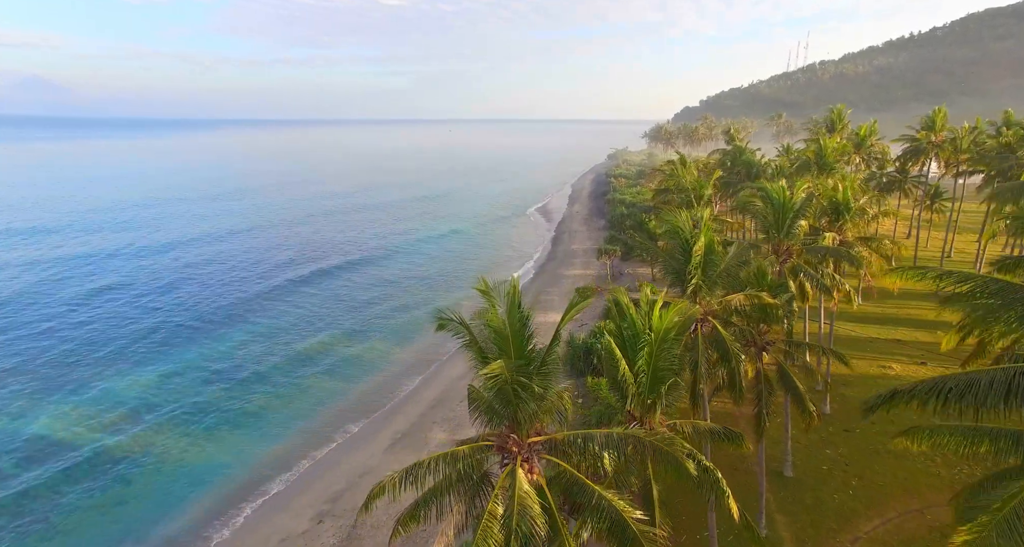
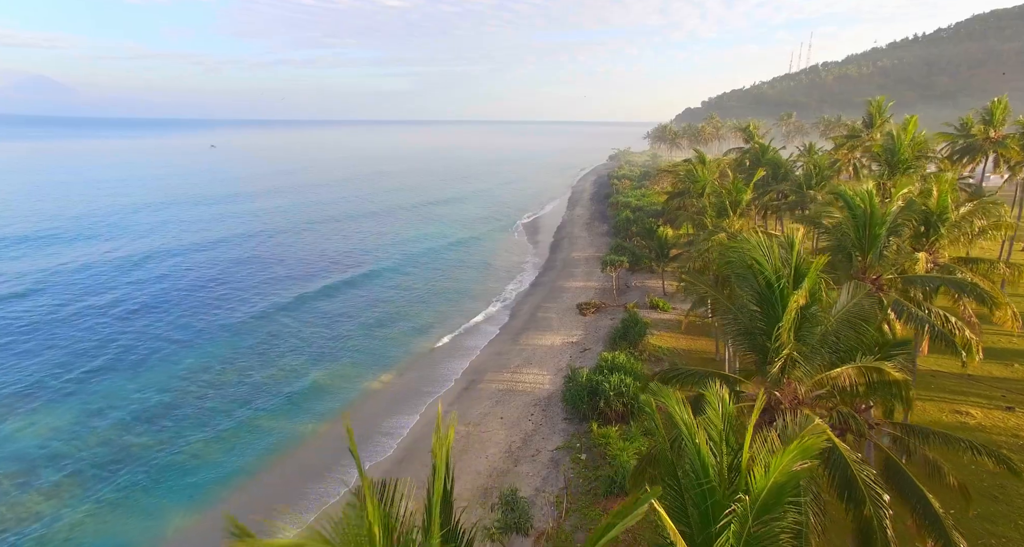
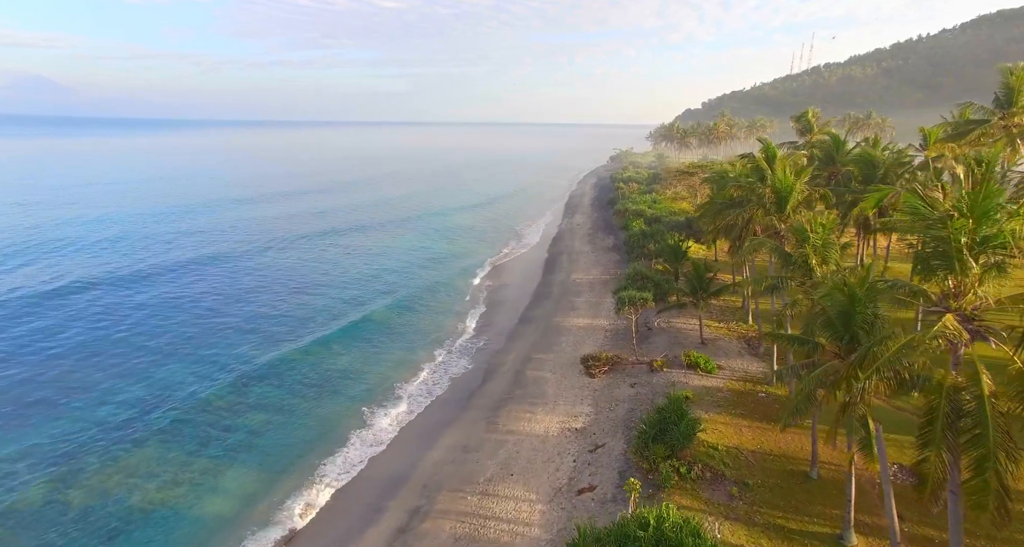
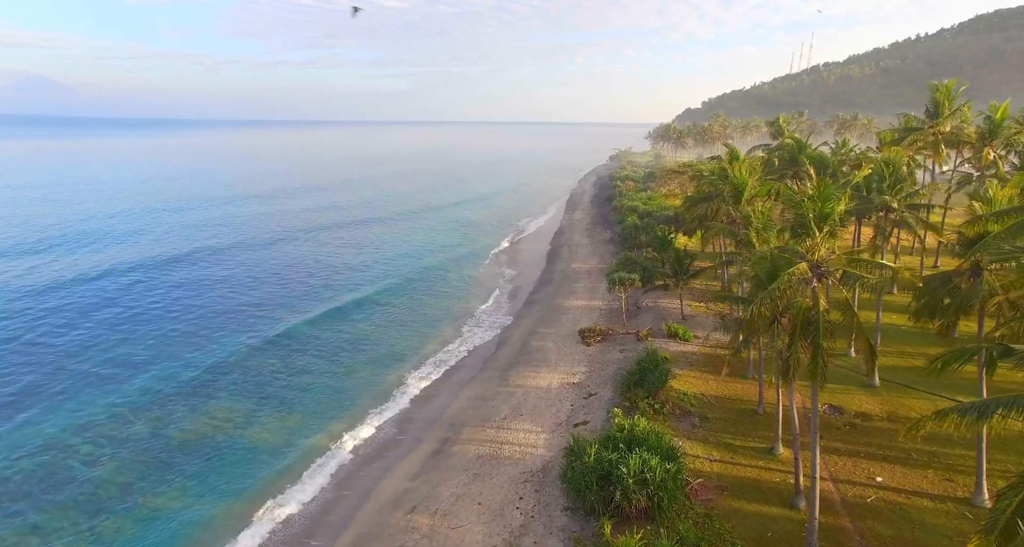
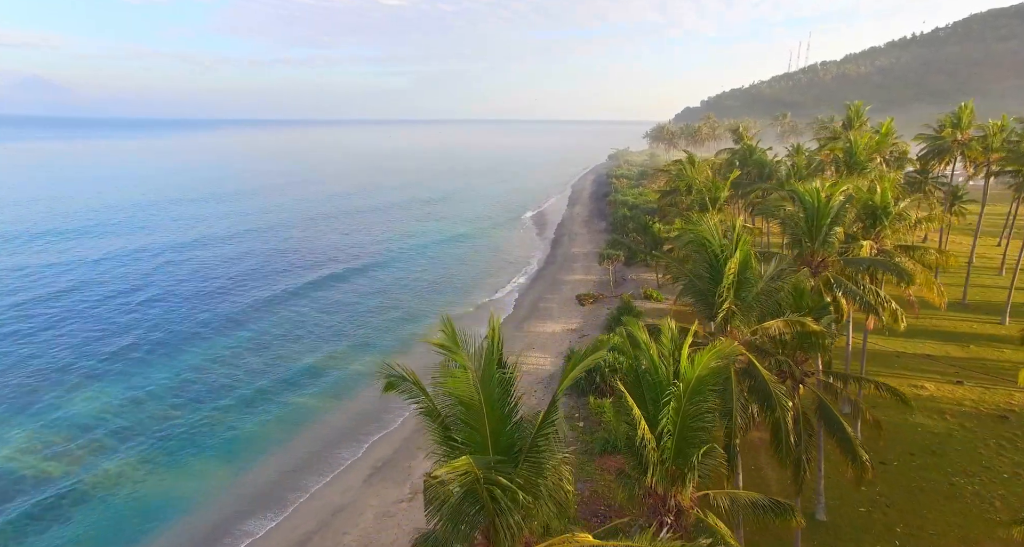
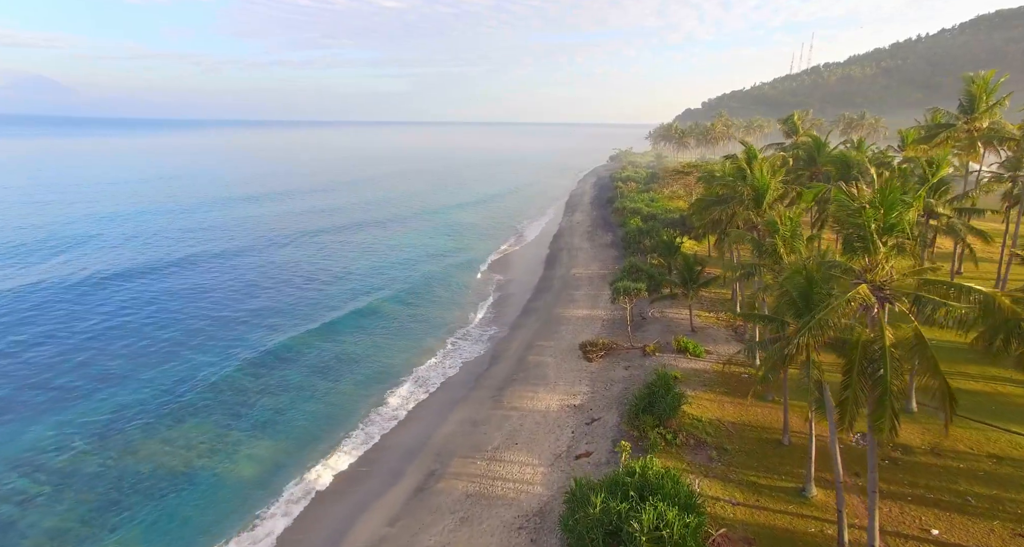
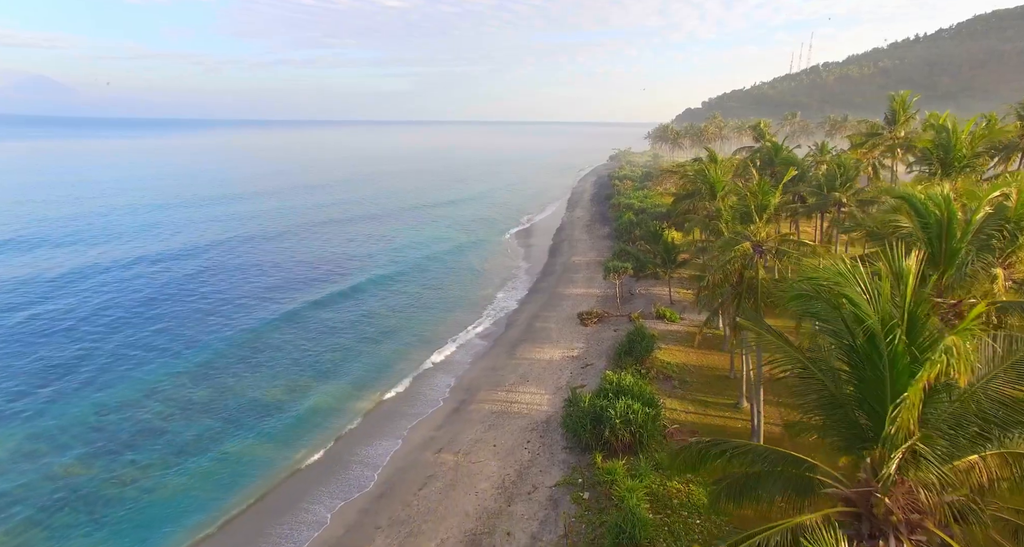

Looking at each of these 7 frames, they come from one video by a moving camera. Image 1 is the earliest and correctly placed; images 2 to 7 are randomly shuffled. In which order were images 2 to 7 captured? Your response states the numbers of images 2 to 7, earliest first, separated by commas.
5, 2, 7, 4, 6, 3
